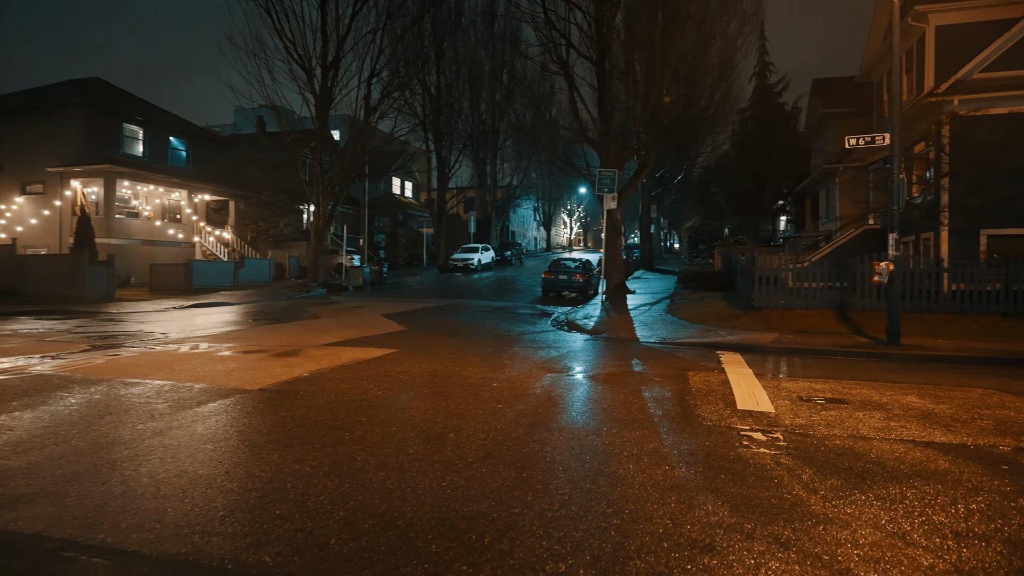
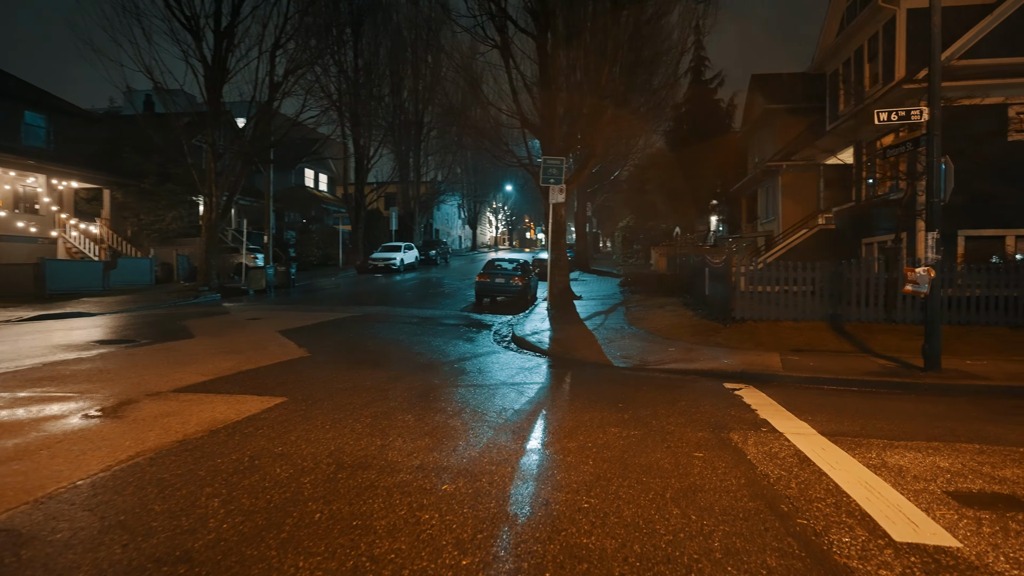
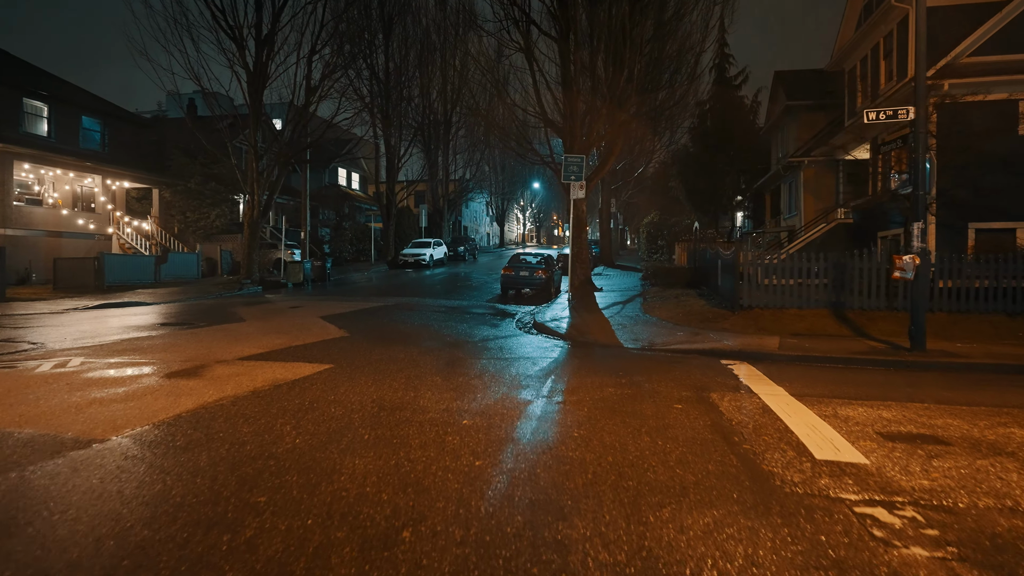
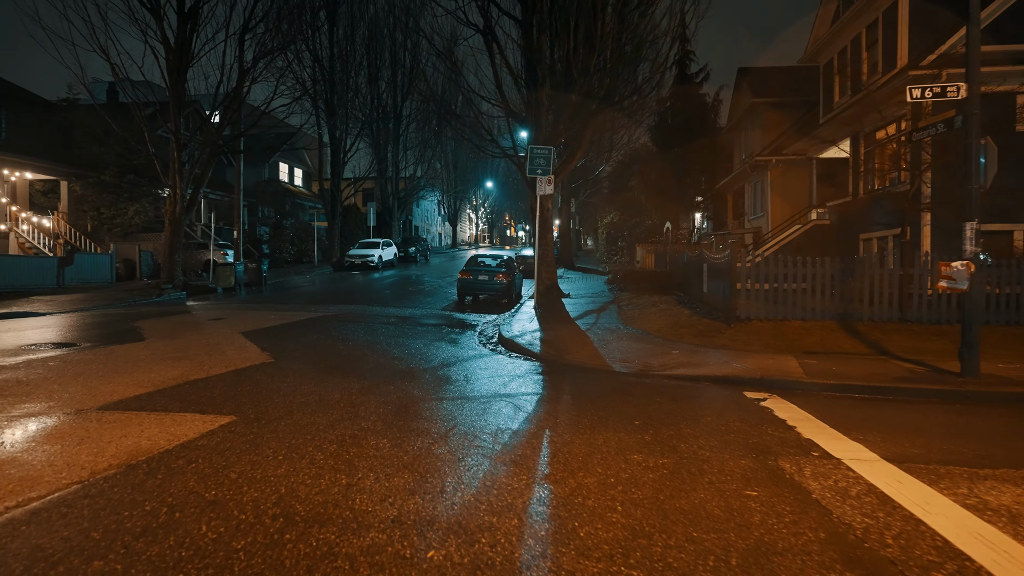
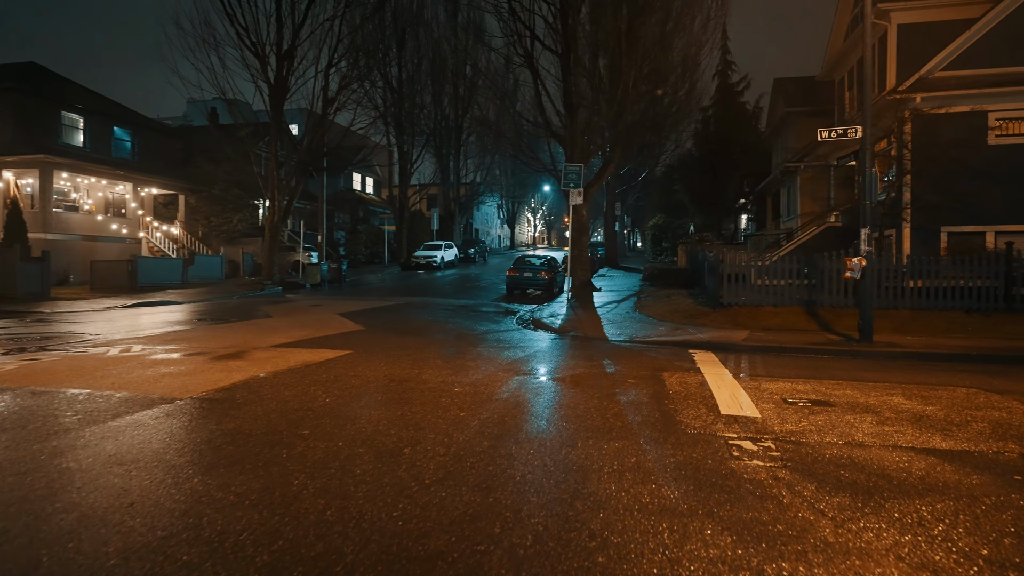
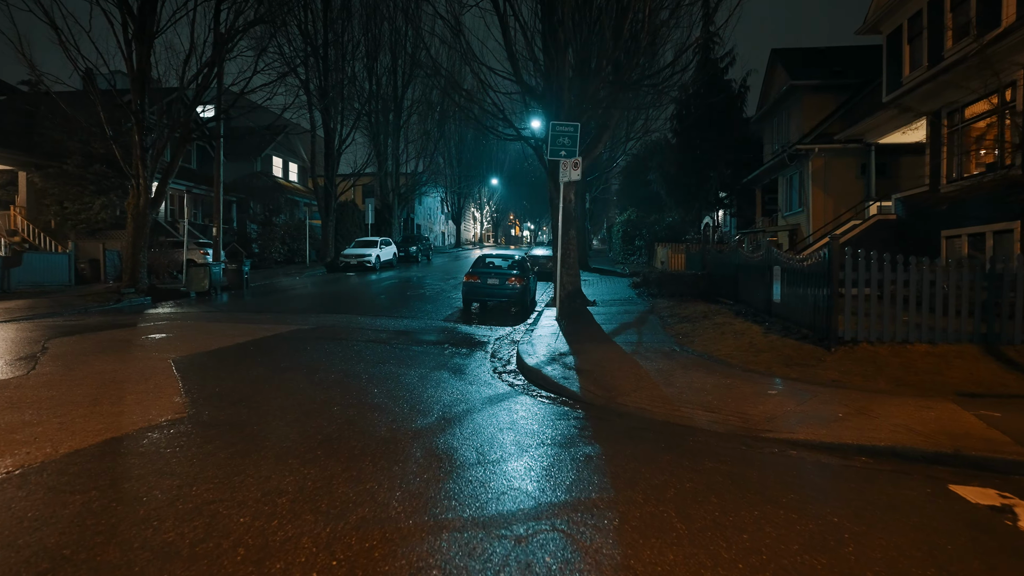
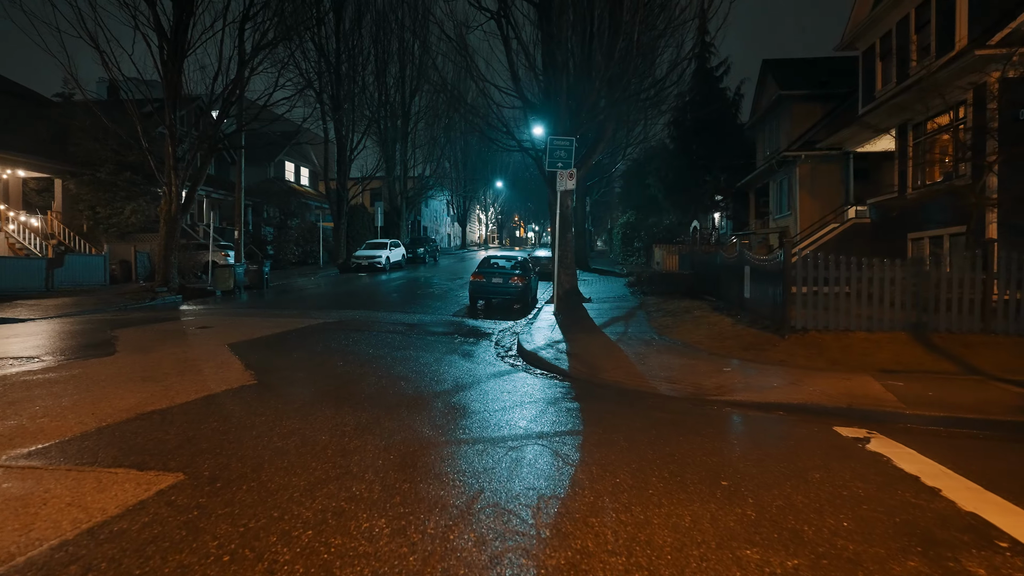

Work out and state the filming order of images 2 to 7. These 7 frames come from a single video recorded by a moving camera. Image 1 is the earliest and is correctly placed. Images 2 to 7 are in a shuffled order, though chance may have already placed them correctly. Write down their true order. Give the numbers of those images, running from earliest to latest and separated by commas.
5, 3, 2, 4, 7, 6
